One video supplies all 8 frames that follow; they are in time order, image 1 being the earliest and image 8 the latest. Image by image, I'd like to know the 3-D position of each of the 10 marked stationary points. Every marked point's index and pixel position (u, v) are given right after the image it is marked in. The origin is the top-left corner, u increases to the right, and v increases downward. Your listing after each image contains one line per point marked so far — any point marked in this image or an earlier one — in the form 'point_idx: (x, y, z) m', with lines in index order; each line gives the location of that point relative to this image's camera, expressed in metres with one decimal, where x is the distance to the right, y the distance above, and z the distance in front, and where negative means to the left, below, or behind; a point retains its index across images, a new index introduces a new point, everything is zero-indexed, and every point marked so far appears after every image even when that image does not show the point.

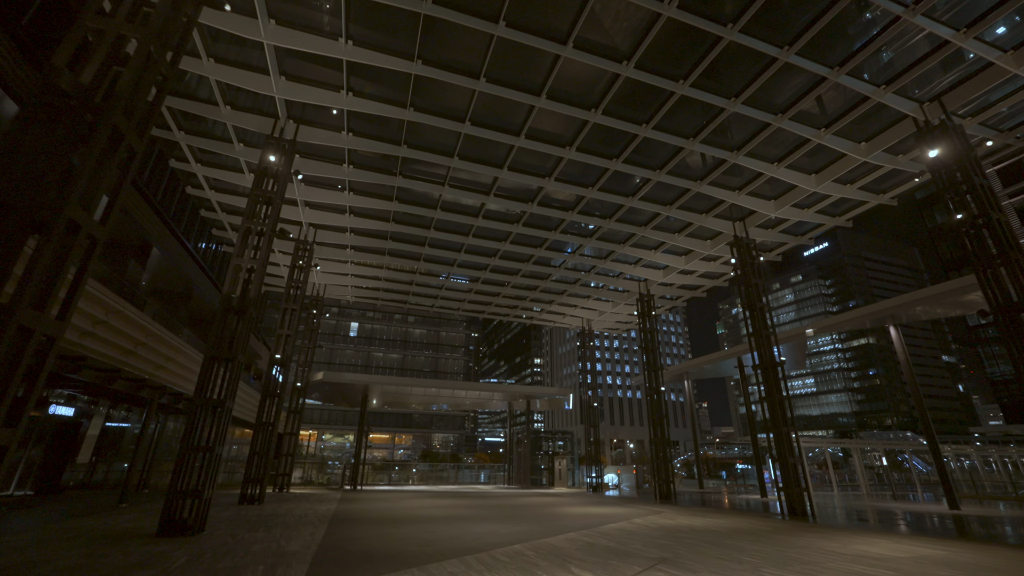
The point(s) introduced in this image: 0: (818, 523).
0: (+9.0, -6.9, +12.9) m
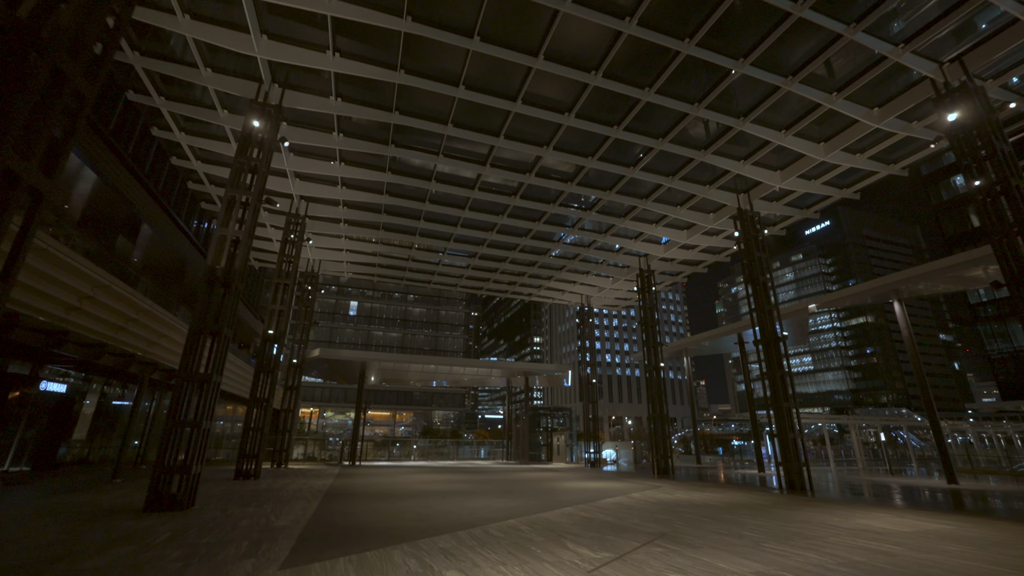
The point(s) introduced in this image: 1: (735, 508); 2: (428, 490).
0: (+8.9, -6.1, +12.8) m
1: (+4.8, -4.8, +9.5) m
2: (-2.5, -5.9, +13.0) m
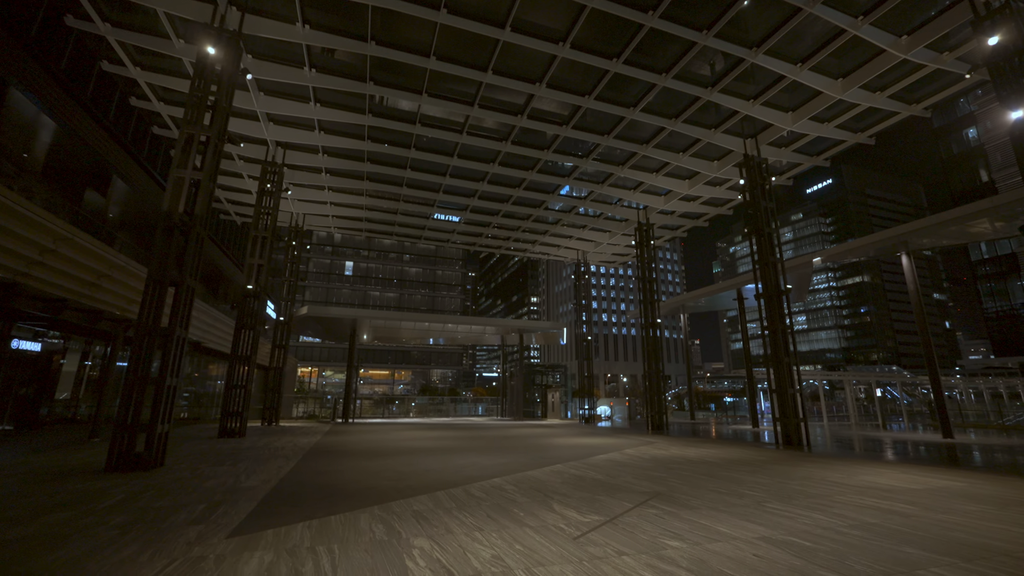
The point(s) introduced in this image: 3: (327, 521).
0: (+8.6, -4.7, +12.6) m
1: (+4.5, -3.7, +9.1) m
2: (-2.8, -4.6, +12.7) m
3: (-2.0, -2.5, +4.9) m
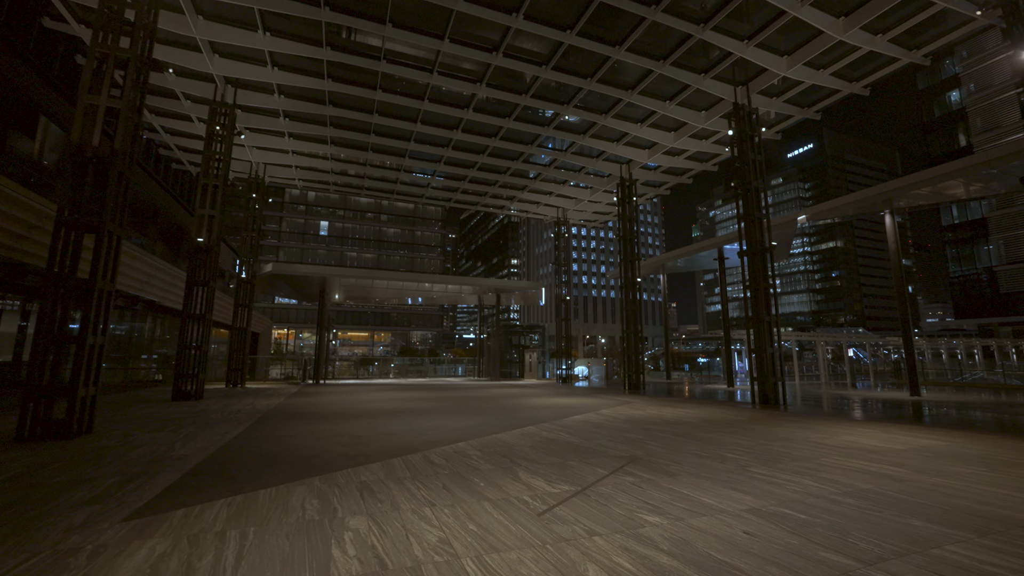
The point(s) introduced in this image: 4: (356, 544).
0: (+7.8, -3.5, +12.5) m
1: (+3.9, -2.7, +8.8) m
2: (-3.5, -3.3, +12.1) m
3: (-2.4, -2.0, +4.2) m
4: (-1.1, -1.9, +3.2) m
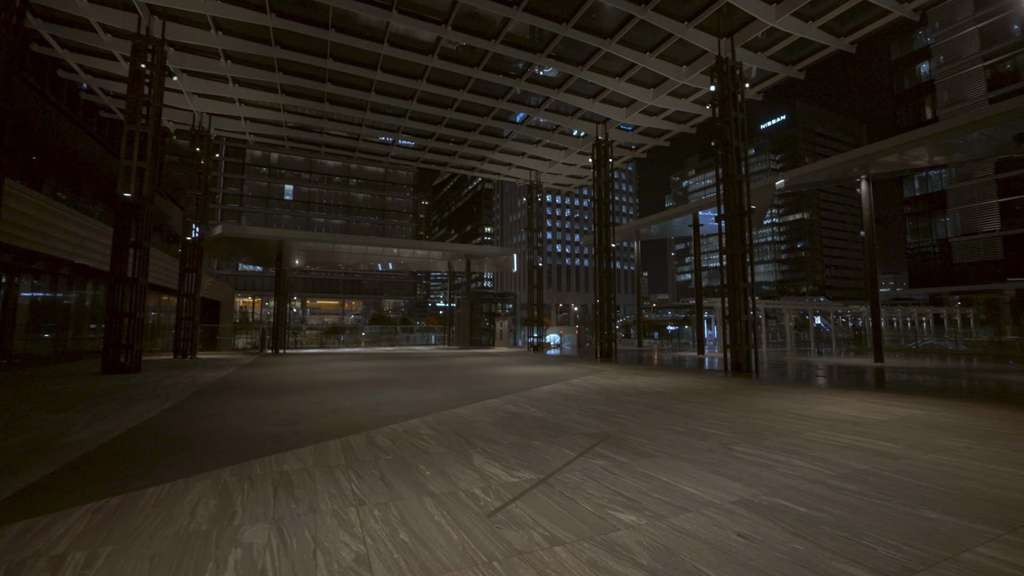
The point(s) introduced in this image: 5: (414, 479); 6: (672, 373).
0: (+6.9, -2.5, +12.3) m
1: (+3.2, -2.0, +8.3) m
2: (-4.4, -2.3, +11.3) m
3: (-2.8, -1.6, +3.3) m
4: (-1.5, -1.5, +2.4) m
5: (-0.9, -1.6, +3.8) m
6: (+4.5, -2.4, +12.5) m
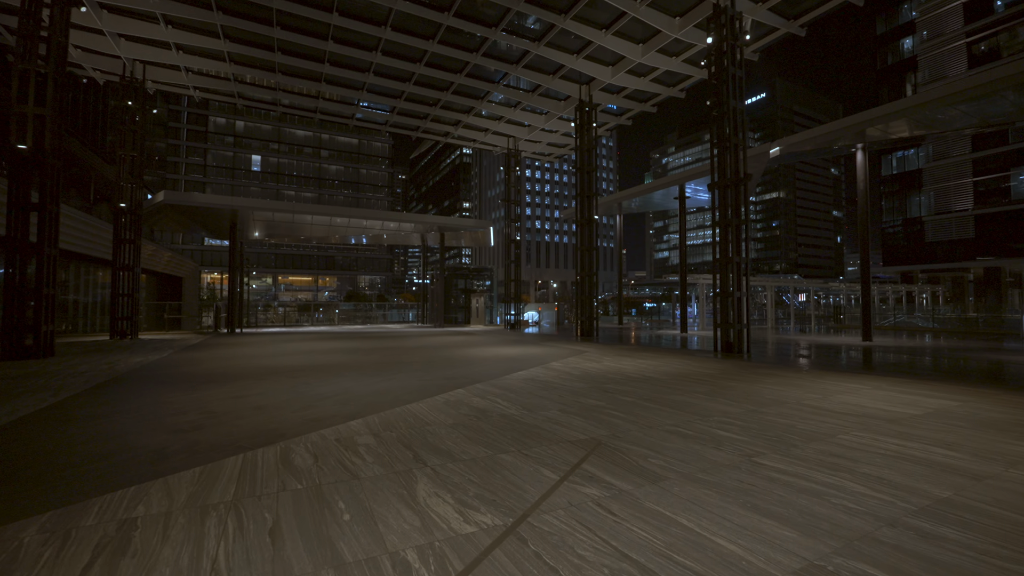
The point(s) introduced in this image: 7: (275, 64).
0: (+6.2, -1.9, +11.5) m
1: (+2.7, -1.6, +7.3) m
2: (-5.0, -1.7, +9.9) m
3: (-3.1, -1.4, +2.0) m
4: (-1.7, -1.4, +1.2) m
5: (-1.1, -1.4, +2.6) m
6: (+3.8, -1.7, +11.5) m
7: (-10.0, +9.6, +18.9) m
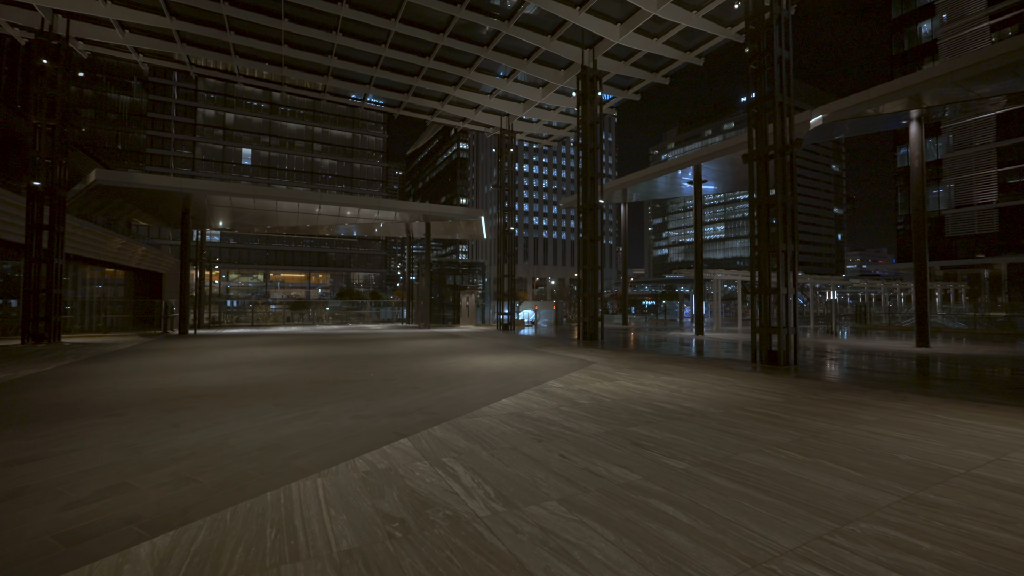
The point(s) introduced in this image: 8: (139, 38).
0: (+6.0, -1.8, +9.0) m
1: (+2.5, -1.5, +4.8) m
2: (-5.2, -1.6, +7.4) m
3: (-3.3, -1.3, -0.5) m
4: (-1.9, -1.3, -1.3) m
5: (-1.3, -1.3, +0.1) m
6: (+3.6, -1.6, +9.1) m
7: (-10.3, +9.8, +16.3) m
8: (-13.6, +9.2, +16.3) m
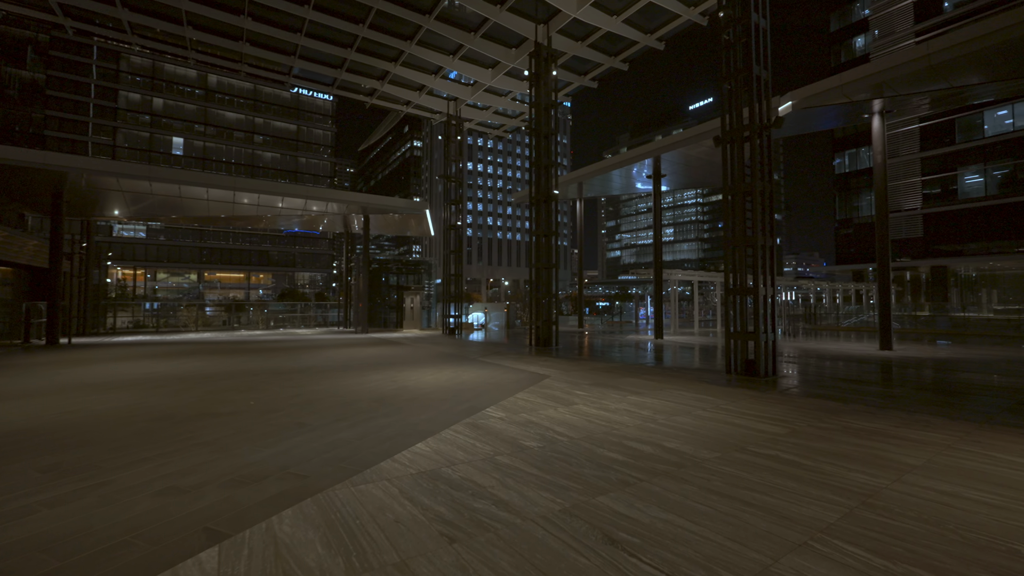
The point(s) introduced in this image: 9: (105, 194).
0: (+4.9, -1.8, +7.8) m
1: (+1.8, -1.5, +3.3) m
2: (-6.1, -1.6, +5.1) m
3: (-3.4, -1.2, -2.6) m
4: (-1.9, -1.3, -3.3) m
5: (-1.5, -1.3, -1.8) m
6: (+2.5, -1.6, +7.6) m
7: (-12.0, +9.8, +13.5) m
8: (-15.4, +9.2, +13.1) m
9: (-16.7, +3.7, +18.1) m
